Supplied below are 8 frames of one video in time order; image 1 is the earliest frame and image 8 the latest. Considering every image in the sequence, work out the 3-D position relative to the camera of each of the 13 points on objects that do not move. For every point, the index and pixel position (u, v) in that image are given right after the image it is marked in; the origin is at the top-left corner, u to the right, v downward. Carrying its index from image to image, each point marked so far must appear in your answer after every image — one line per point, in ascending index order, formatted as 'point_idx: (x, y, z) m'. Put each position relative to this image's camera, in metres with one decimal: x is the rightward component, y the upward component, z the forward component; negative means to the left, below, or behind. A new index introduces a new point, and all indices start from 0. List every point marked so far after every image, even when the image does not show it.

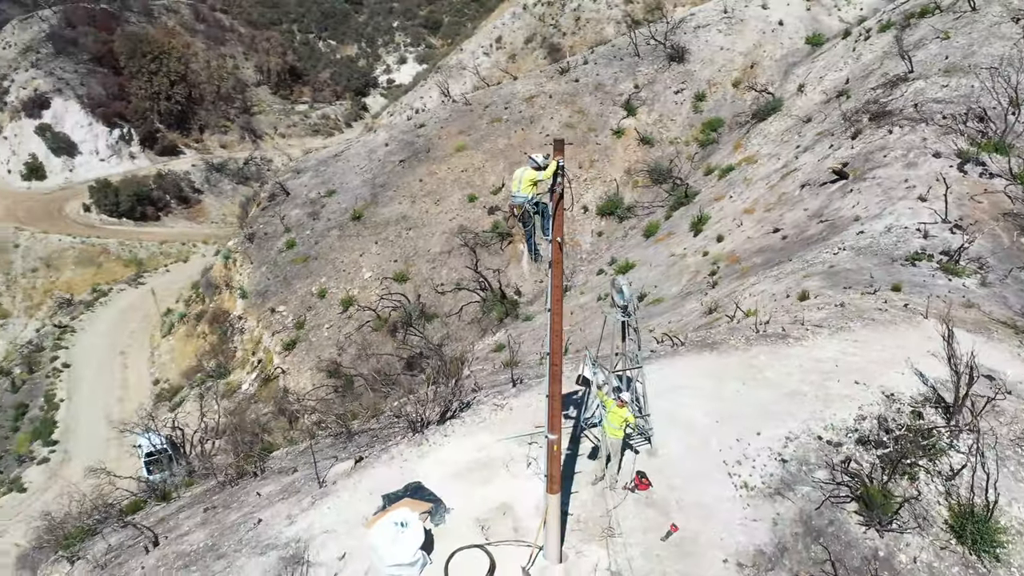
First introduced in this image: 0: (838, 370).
0: (+4.6, -1.2, +11.4) m
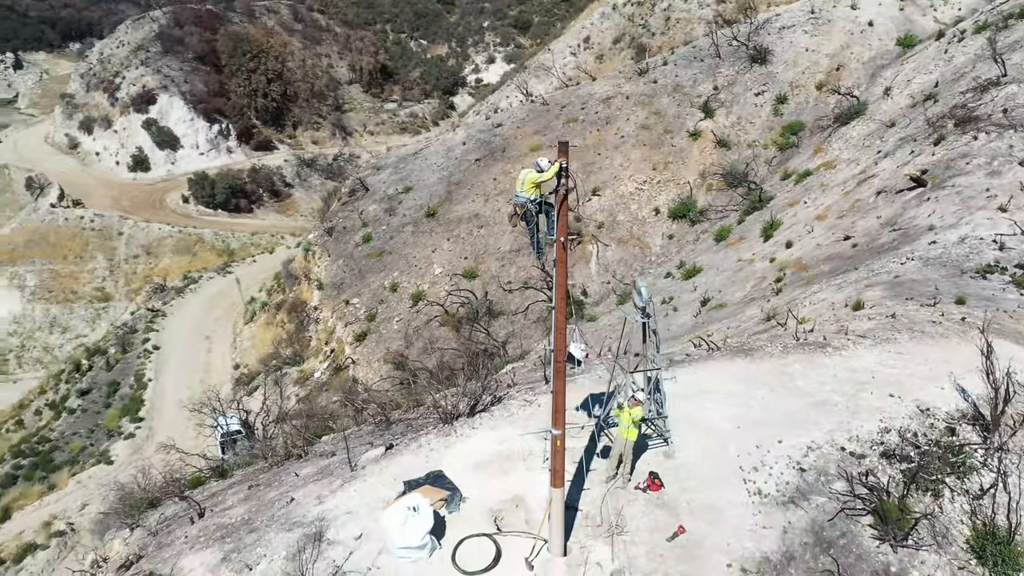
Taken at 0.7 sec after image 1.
0: (+5.0, -1.3, +11.1) m
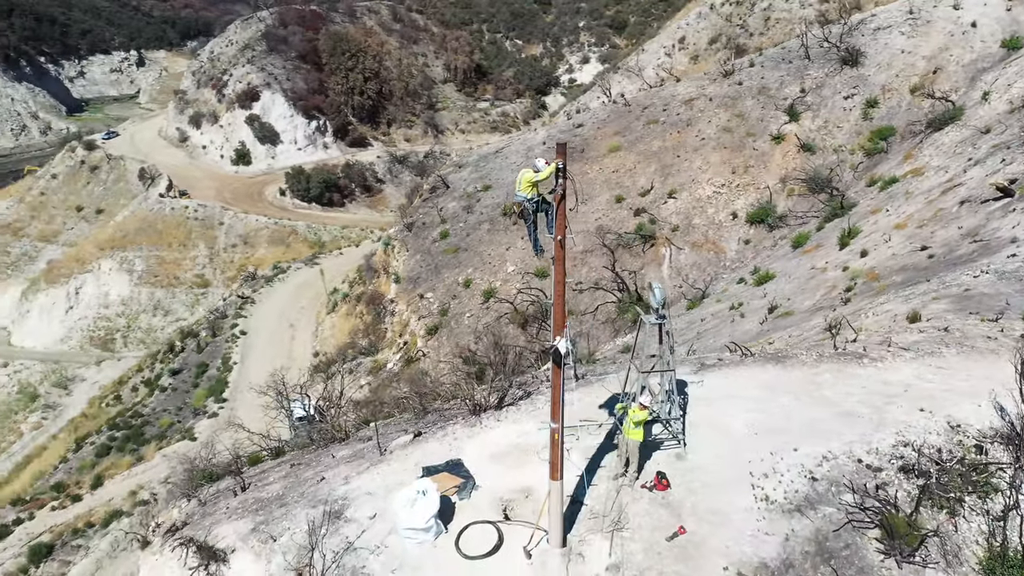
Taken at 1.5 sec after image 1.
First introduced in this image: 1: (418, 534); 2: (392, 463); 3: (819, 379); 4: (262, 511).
0: (+5.3, -1.5, +10.8) m
1: (-1.1, -2.8, +9.4) m
2: (-1.7, -2.5, +11.5) m
3: (+4.4, -1.3, +11.7) m
4: (-3.5, -3.1, +11.4) m
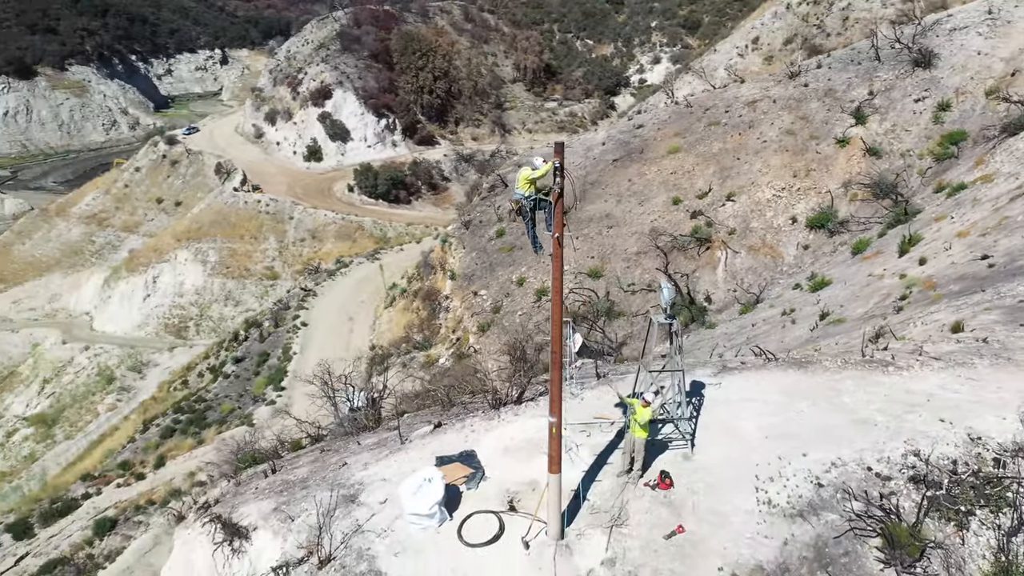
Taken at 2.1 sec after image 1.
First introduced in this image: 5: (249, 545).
0: (+5.4, -1.5, +10.6) m
1: (-1.1, -2.8, +9.7) m
2: (-1.5, -2.4, +11.8) m
3: (+4.7, -1.4, +11.5) m
4: (-3.3, -3.0, +11.9) m
5: (-3.5, -3.5, +10.9) m
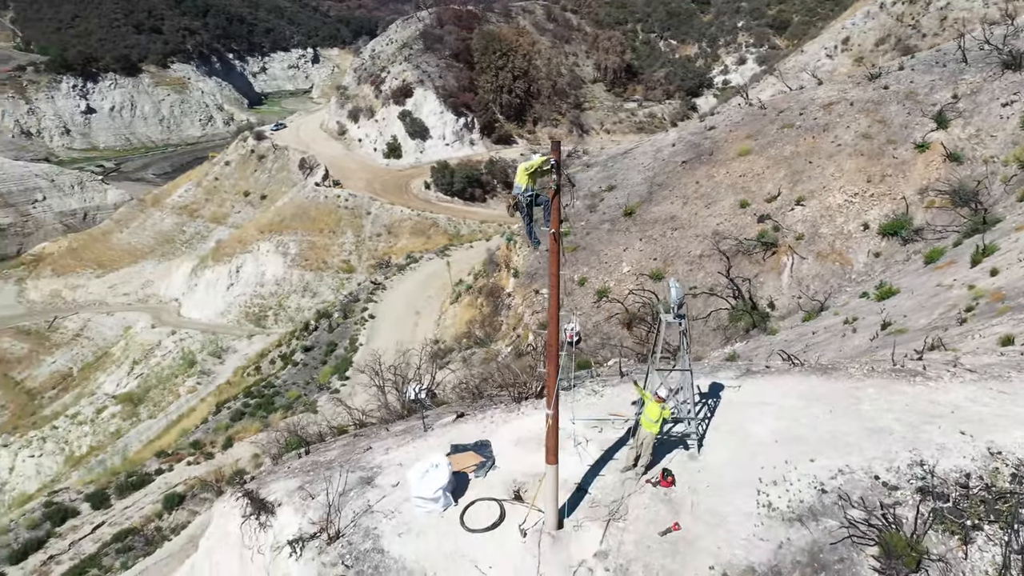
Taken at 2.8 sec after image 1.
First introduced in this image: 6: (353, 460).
0: (+5.5, -1.7, +10.3) m
1: (-1.0, -2.7, +10.0) m
2: (-1.2, -2.3, +12.2) m
3: (+4.9, -1.5, +11.3) m
4: (-3.1, -2.8, +12.5) m
5: (-3.4, -3.3, +11.4) m
6: (-2.5, -2.6, +12.4) m
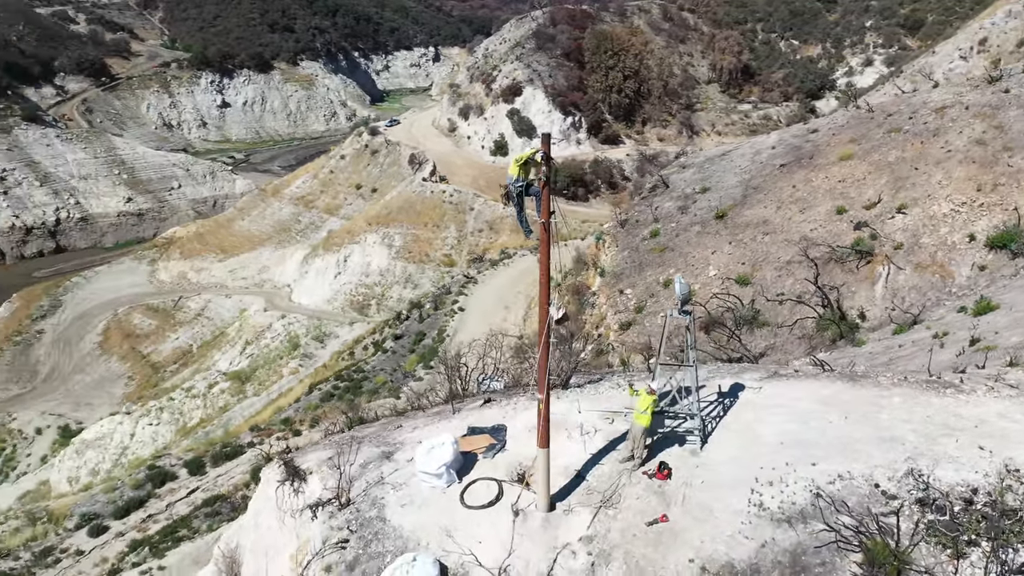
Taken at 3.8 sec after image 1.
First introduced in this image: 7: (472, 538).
0: (+5.6, -1.8, +9.9) m
1: (-1.0, -2.5, +10.5) m
2: (-0.9, -2.1, +12.7) m
3: (+5.1, -1.5, +11.0) m
4: (-2.7, -2.6, +13.2) m
5: (-3.2, -3.0, +12.2) m
6: (-2.1, -2.4, +13.1) m
7: (-0.5, -3.0, +9.6) m
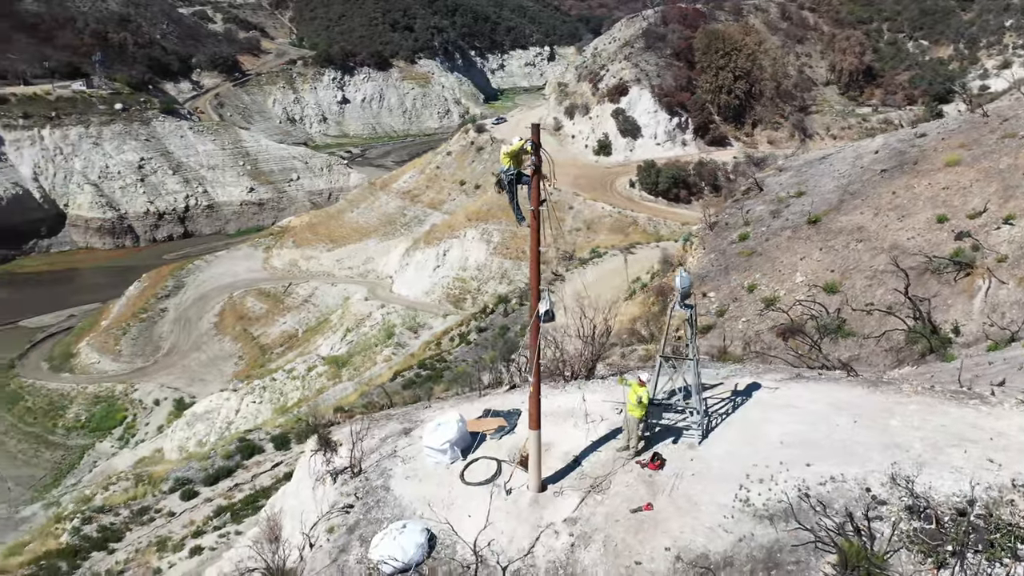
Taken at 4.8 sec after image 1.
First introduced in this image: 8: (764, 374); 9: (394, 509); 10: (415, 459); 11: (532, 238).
0: (+5.5, -1.8, +9.6) m
1: (-1.0, -2.3, +11.0) m
2: (-0.6, -1.9, +13.1) m
3: (+5.1, -1.6, +10.7) m
4: (-2.3, -2.3, +13.9) m
5: (-2.9, -2.7, +13.0) m
6: (-1.7, -2.1, +13.7) m
7: (-0.6, -2.8, +10.0) m
8: (+3.9, -1.3, +12.5) m
9: (-1.5, -2.8, +10.3) m
10: (-1.3, -2.4, +11.3) m
11: (+0.2, +0.5, +9.0) m
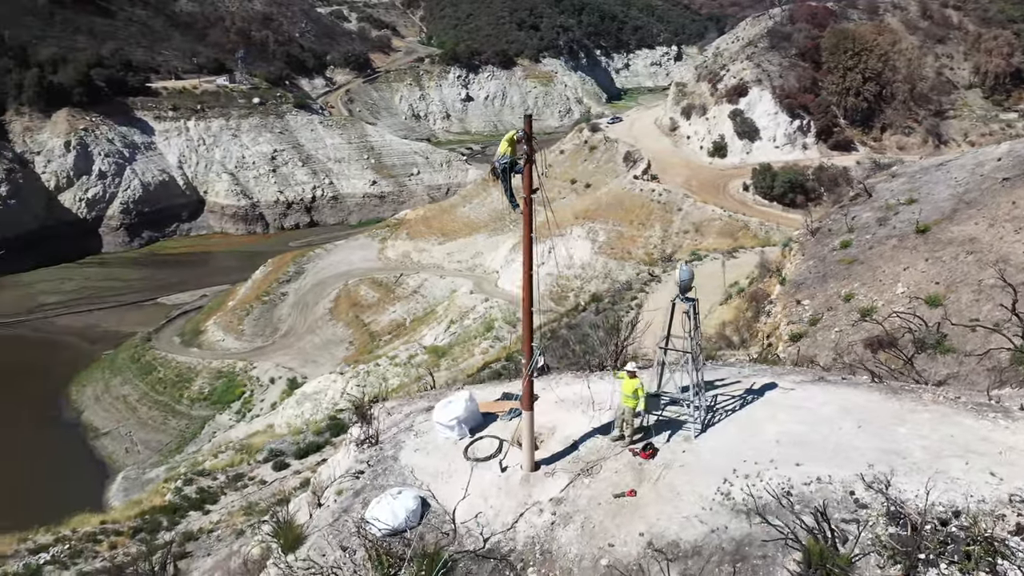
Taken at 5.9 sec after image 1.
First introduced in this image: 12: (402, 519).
0: (+5.3, -1.9, +9.2) m
1: (-0.9, -2.0, +11.5) m
2: (-0.2, -1.7, +13.6) m
3: (+5.1, -1.7, +10.4) m
4: (-1.8, -2.0, +14.6) m
5: (-2.6, -2.4, +13.8) m
6: (-1.3, -1.9, +14.3) m
7: (-0.7, -2.5, +10.5) m
8: (+4.2, -1.3, +12.4) m
9: (-1.5, -2.6, +10.9) m
10: (-1.2, -2.1, +11.8) m
11: (+0.1, +0.7, +9.3) m
12: (-1.3, -2.8, +9.8) m
